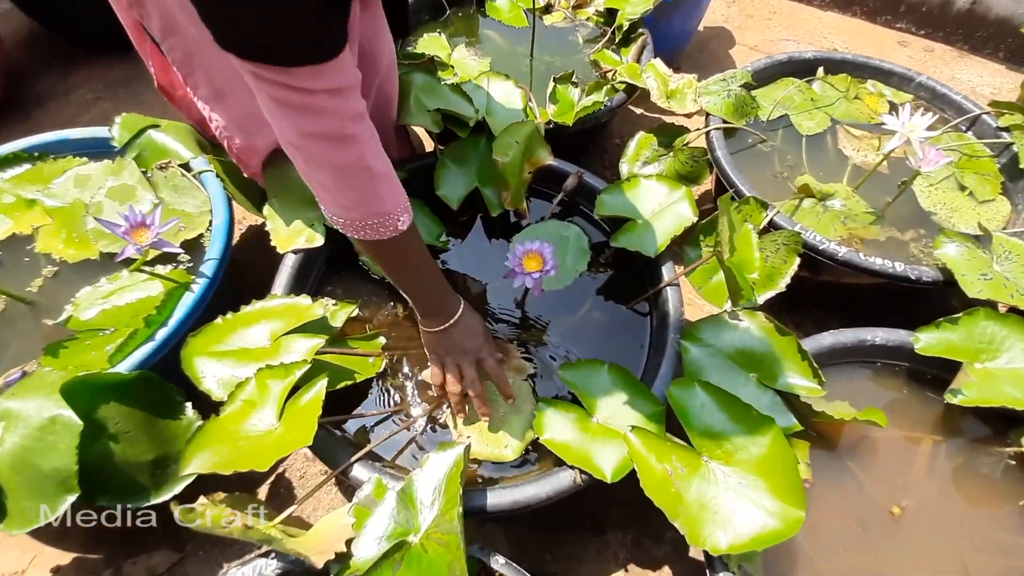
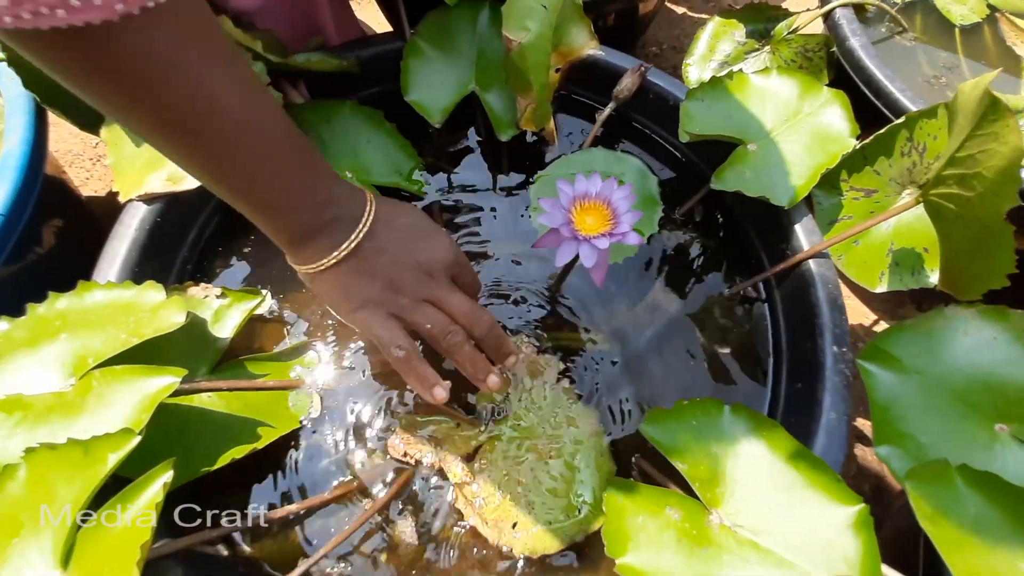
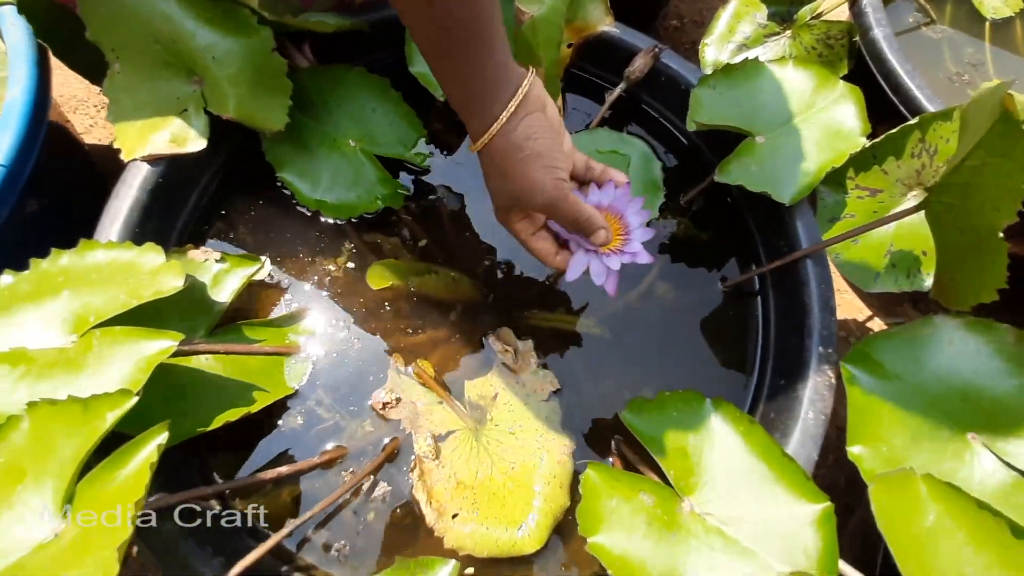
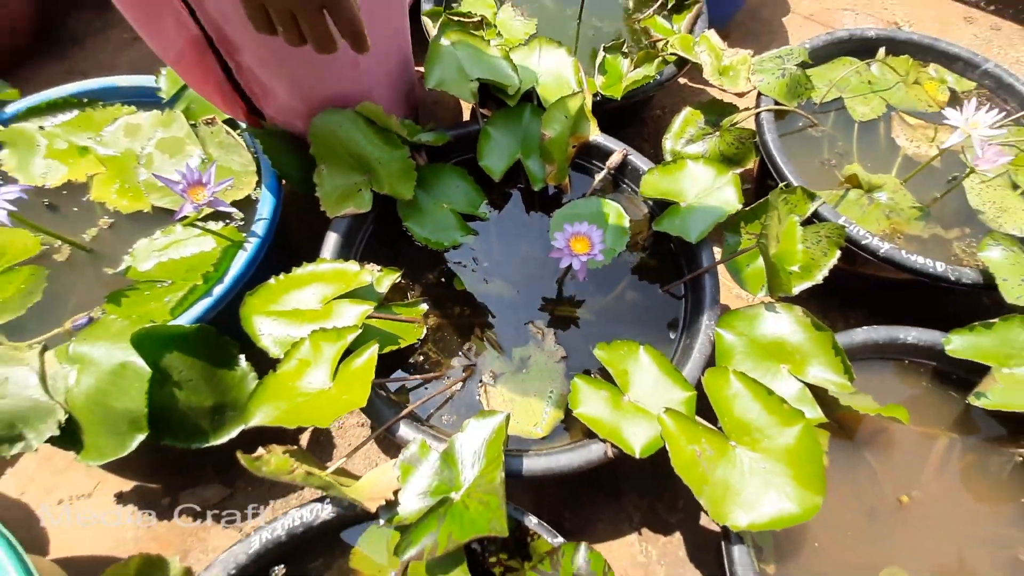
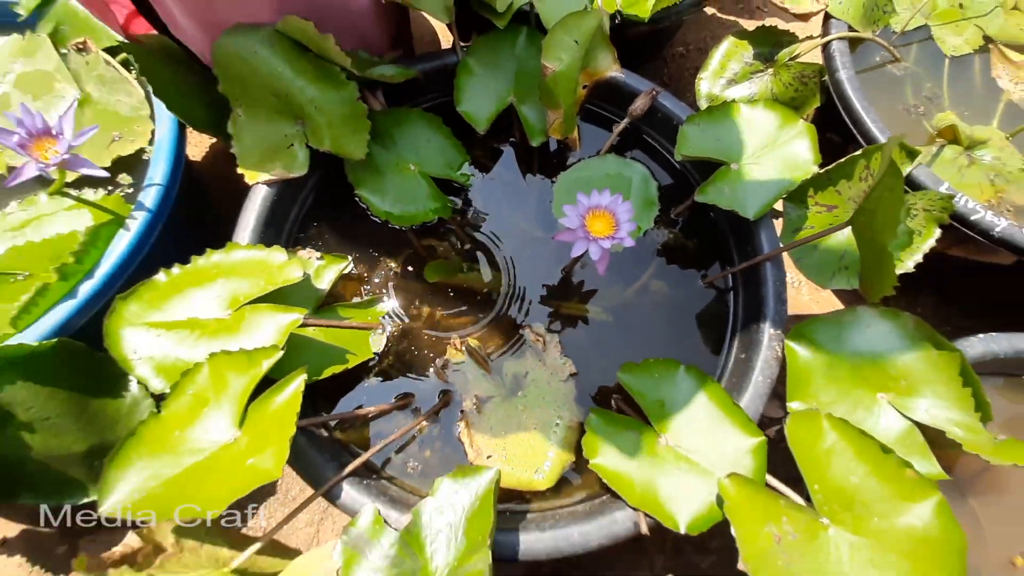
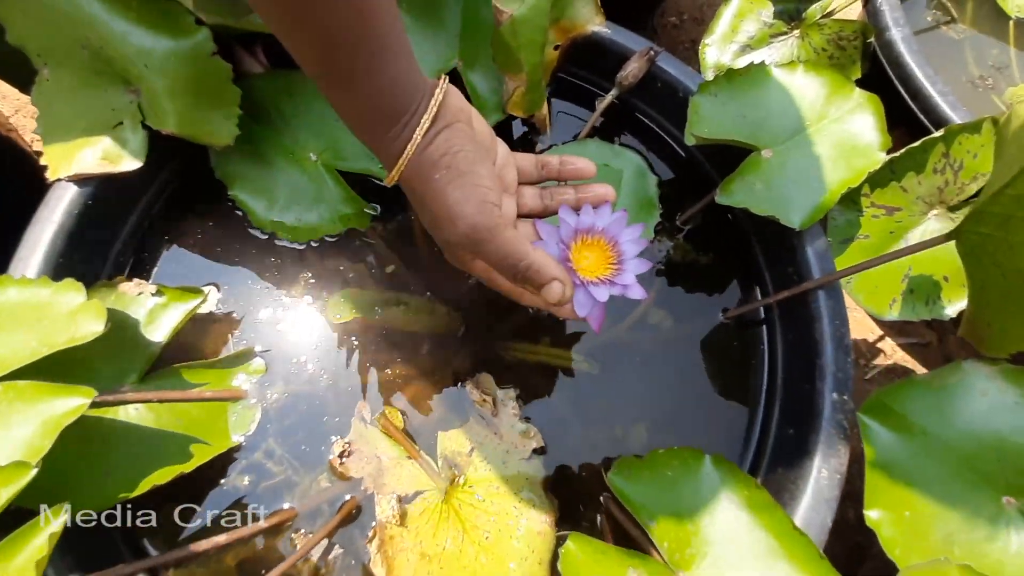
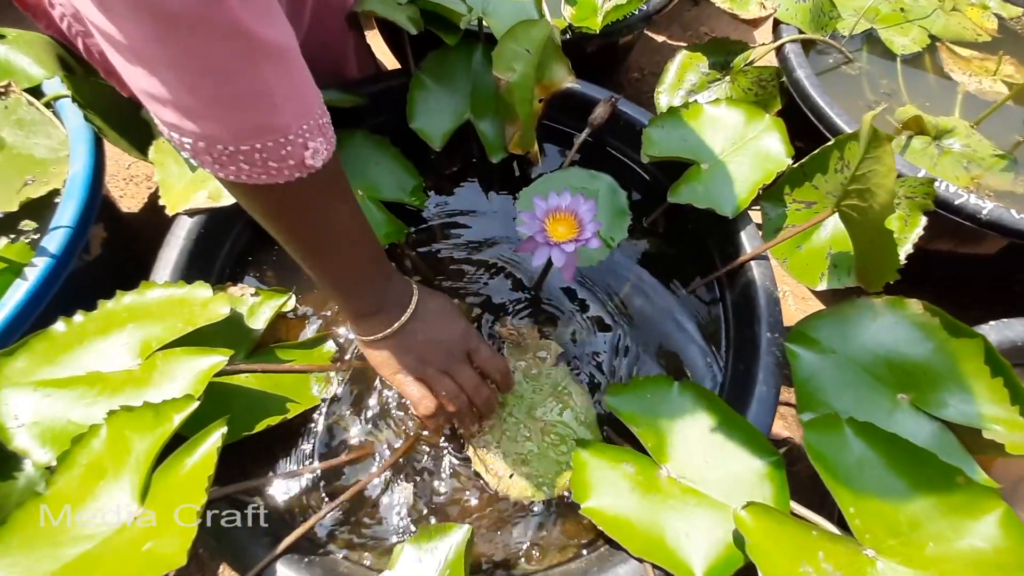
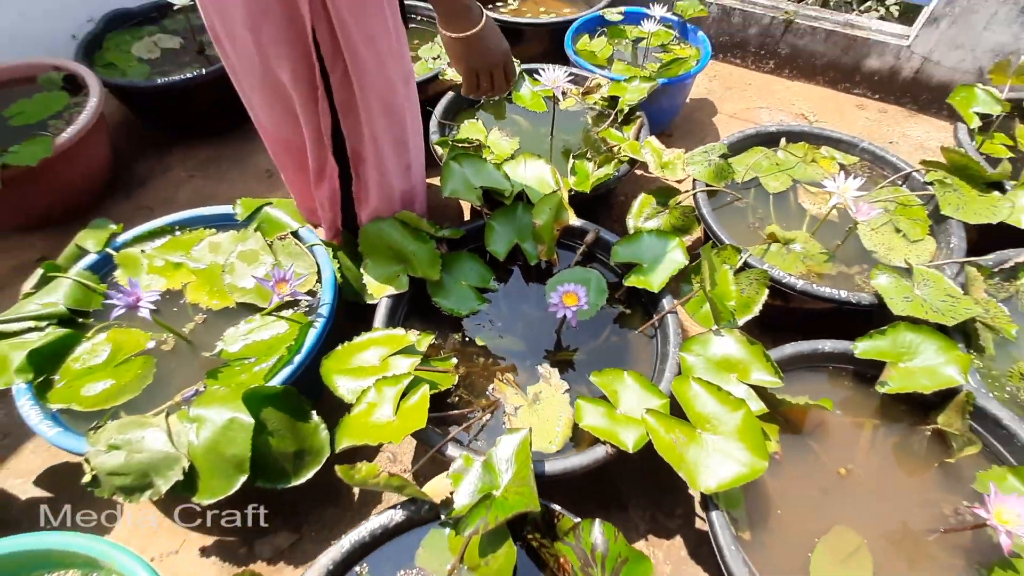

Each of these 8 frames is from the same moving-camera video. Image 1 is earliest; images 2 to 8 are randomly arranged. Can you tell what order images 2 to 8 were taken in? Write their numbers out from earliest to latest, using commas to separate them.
7, 2, 3, 6, 5, 4, 8
